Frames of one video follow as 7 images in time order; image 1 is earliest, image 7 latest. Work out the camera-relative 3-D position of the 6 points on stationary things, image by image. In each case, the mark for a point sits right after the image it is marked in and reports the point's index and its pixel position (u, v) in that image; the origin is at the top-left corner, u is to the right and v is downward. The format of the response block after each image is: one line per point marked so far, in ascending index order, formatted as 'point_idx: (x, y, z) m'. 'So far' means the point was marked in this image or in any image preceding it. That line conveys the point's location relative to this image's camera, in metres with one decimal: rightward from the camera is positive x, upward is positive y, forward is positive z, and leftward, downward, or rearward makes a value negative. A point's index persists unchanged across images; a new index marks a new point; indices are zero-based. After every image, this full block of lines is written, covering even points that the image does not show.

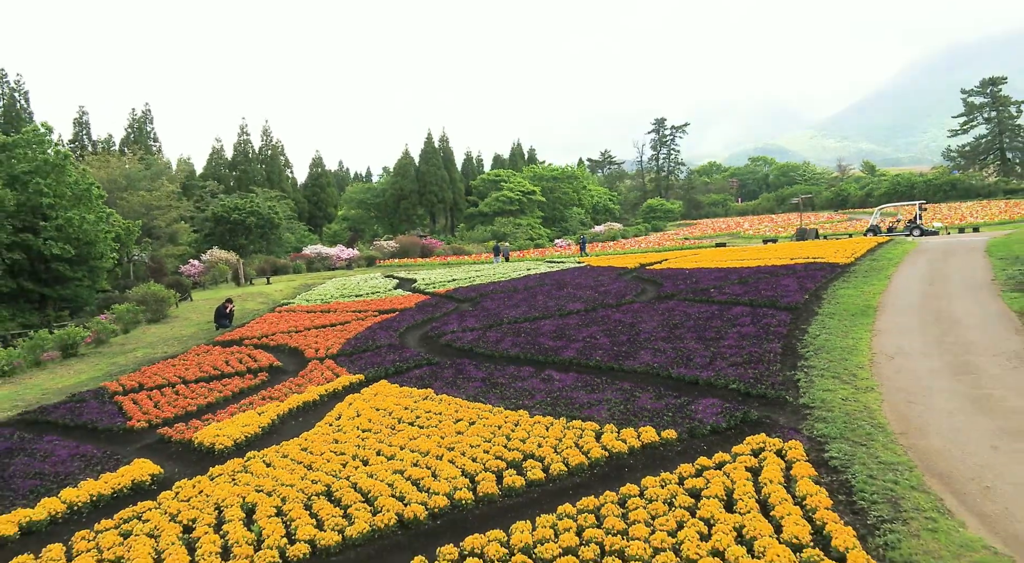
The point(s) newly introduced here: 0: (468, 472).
0: (-0.5, -2.0, +6.7) m
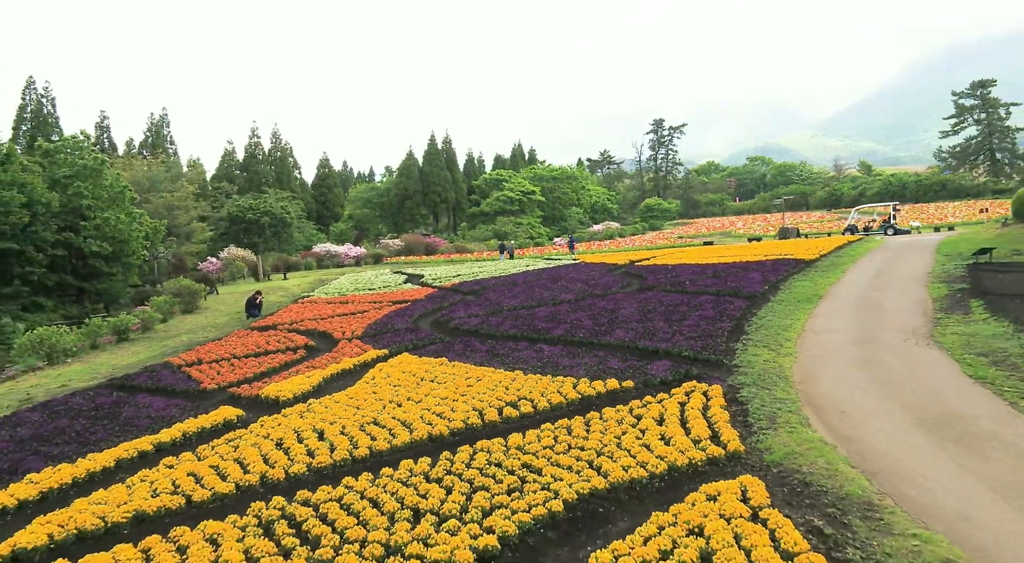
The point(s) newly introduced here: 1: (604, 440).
0: (-0.5, -1.8, +9.1) m
1: (+1.1, -1.8, +7.4) m
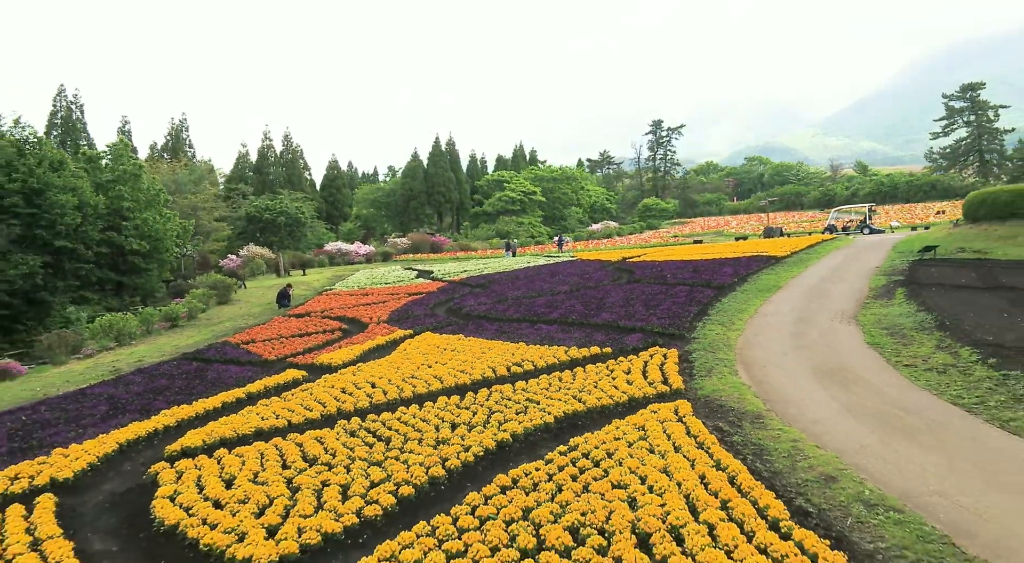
0: (-0.4, -1.6, +12.0) m
1: (+1.2, -1.6, +10.2) m
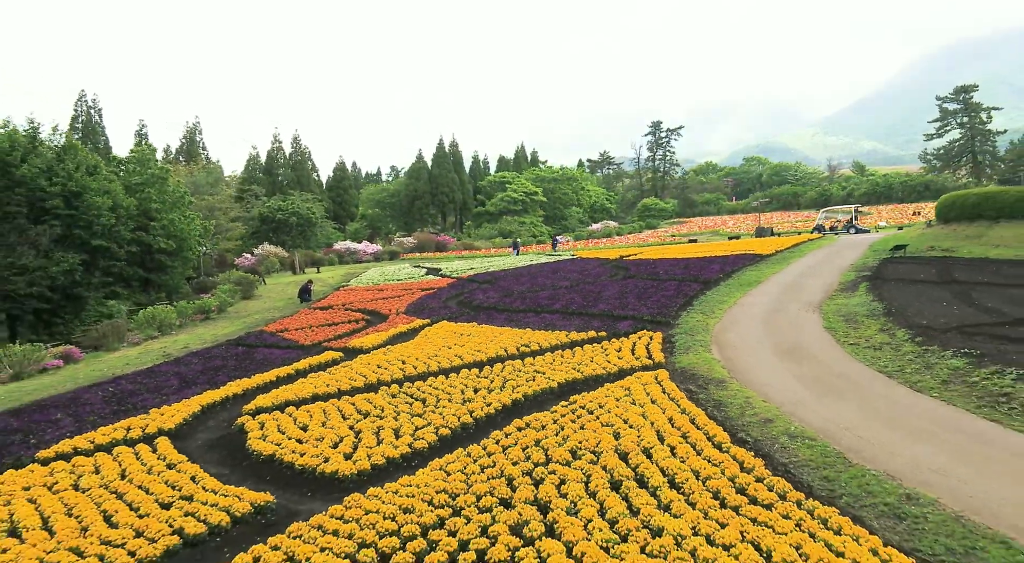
0: (-0.2, -1.4, +14.1) m
1: (+1.4, -1.5, +12.3) m
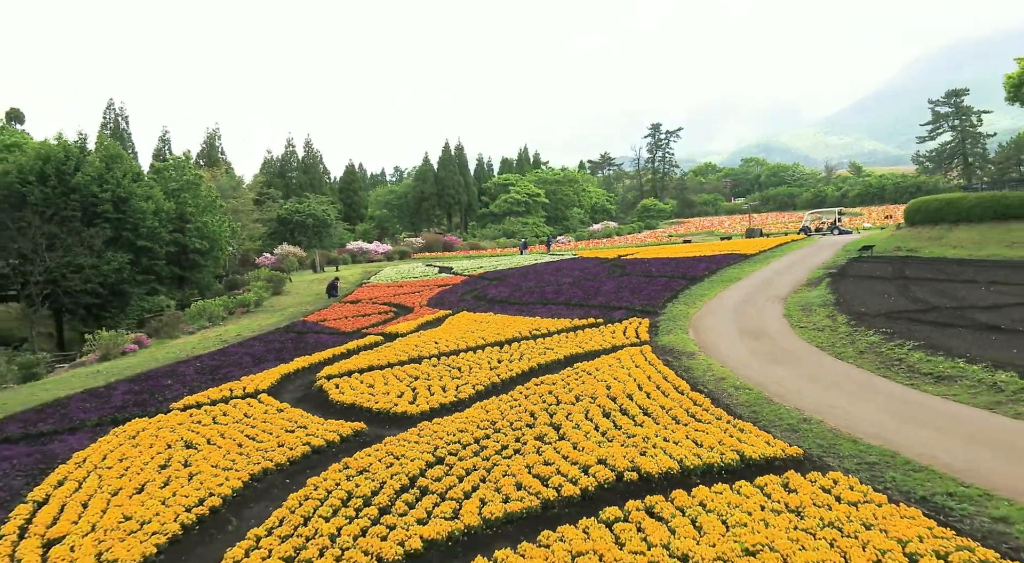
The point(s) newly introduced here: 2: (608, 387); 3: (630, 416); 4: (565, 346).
0: (+0.1, -1.3, +17.1) m
1: (+1.7, -1.4, +15.3) m
2: (+1.6, -1.8, +10.9) m
3: (+1.7, -1.9, +9.3) m
4: (+1.2, -1.4, +14.7) m
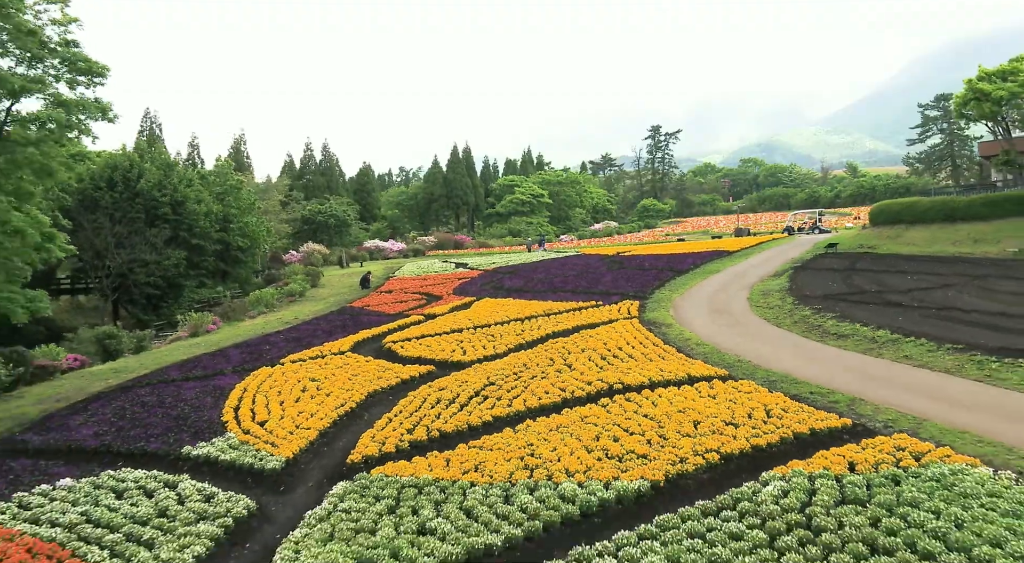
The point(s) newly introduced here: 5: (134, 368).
0: (+0.7, -1.0, +21.3) m
1: (+2.3, -1.0, +19.6) m
2: (+2.2, -1.5, +15.2) m
3: (+2.3, -1.6, +13.6) m
4: (+1.8, -1.1, +19.0) m
5: (-10.5, -2.4, +17.9) m
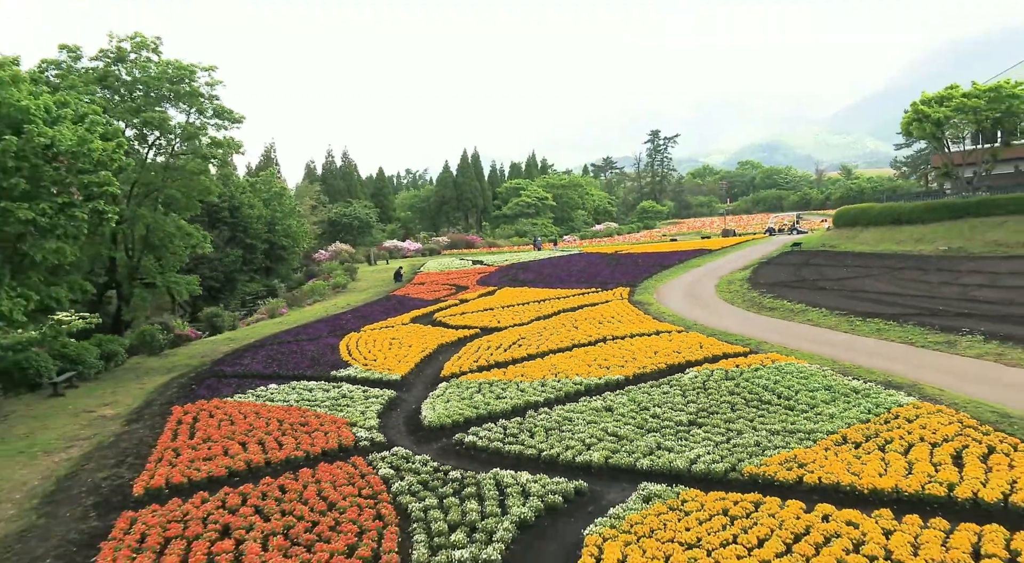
0: (+1.4, -0.6, +27.0) m
1: (+3.0, -0.7, +25.3) m
2: (+2.9, -1.1, +20.9) m
3: (+3.0, -1.2, +19.3) m
4: (+2.5, -0.7, +24.7) m
5: (-9.7, -2.0, +23.7) m
